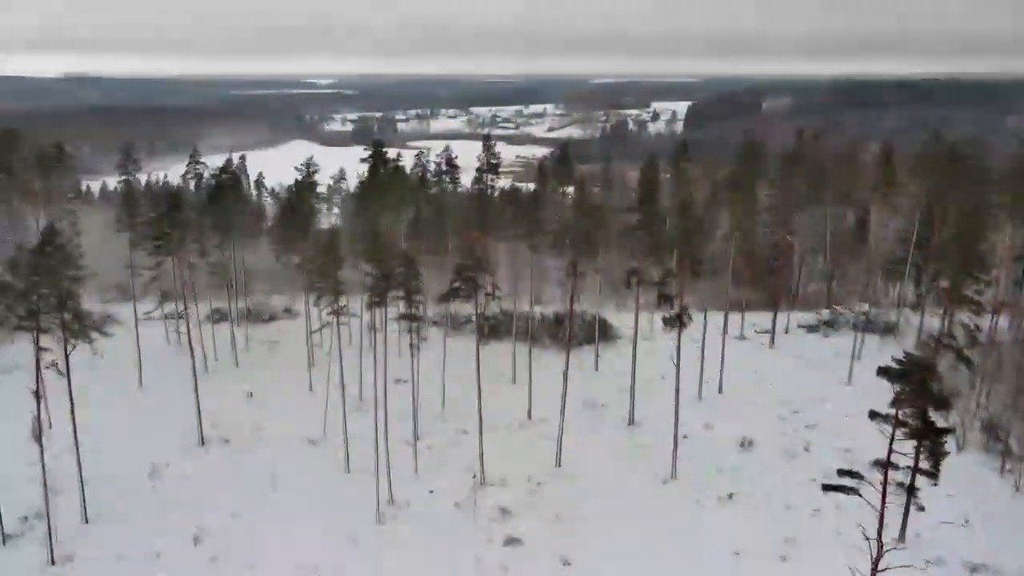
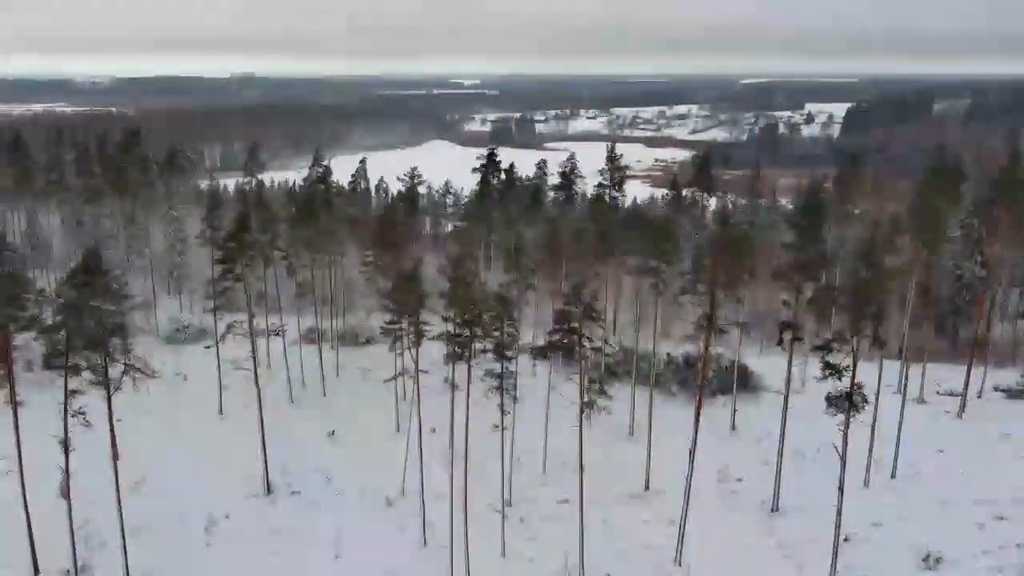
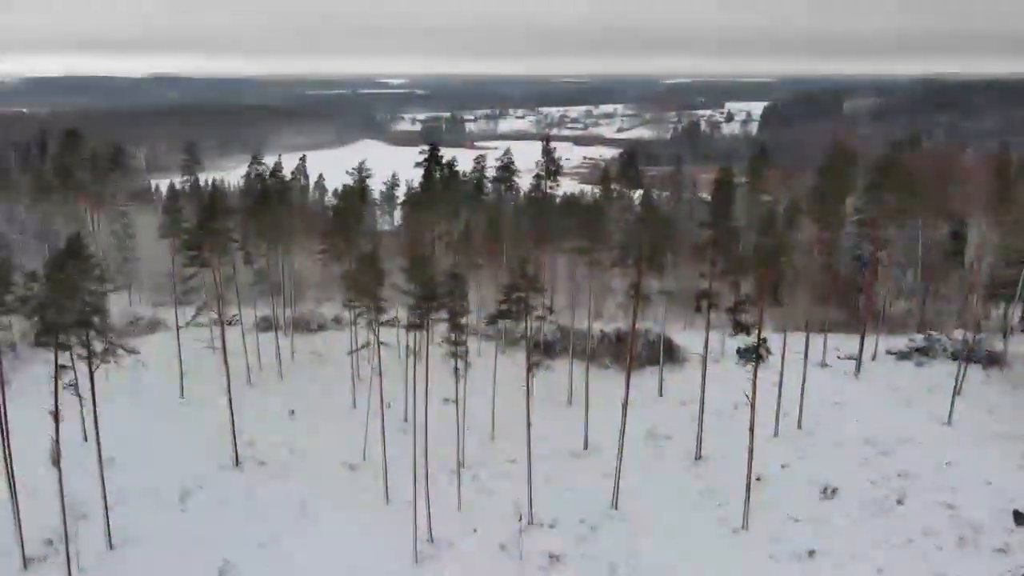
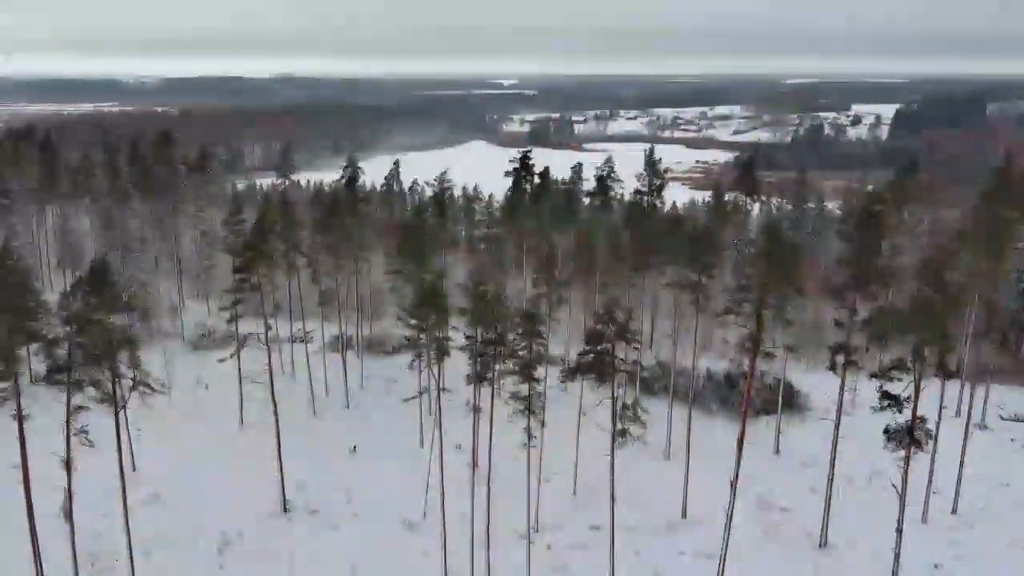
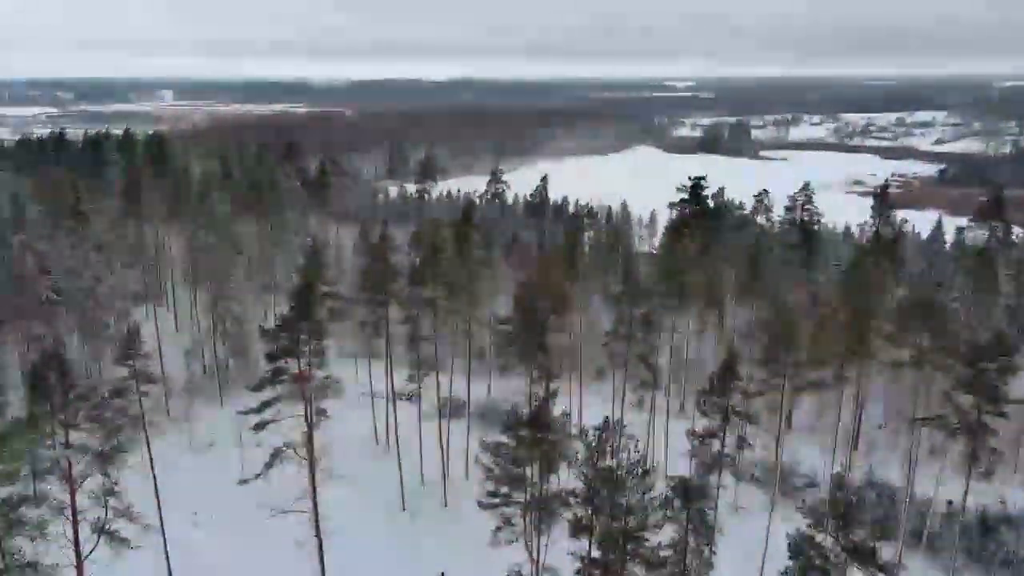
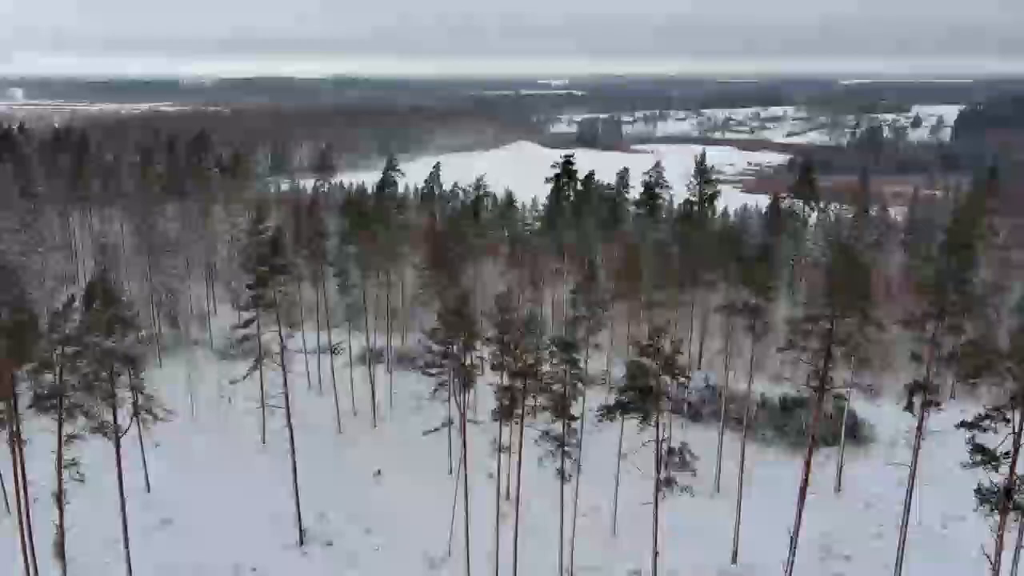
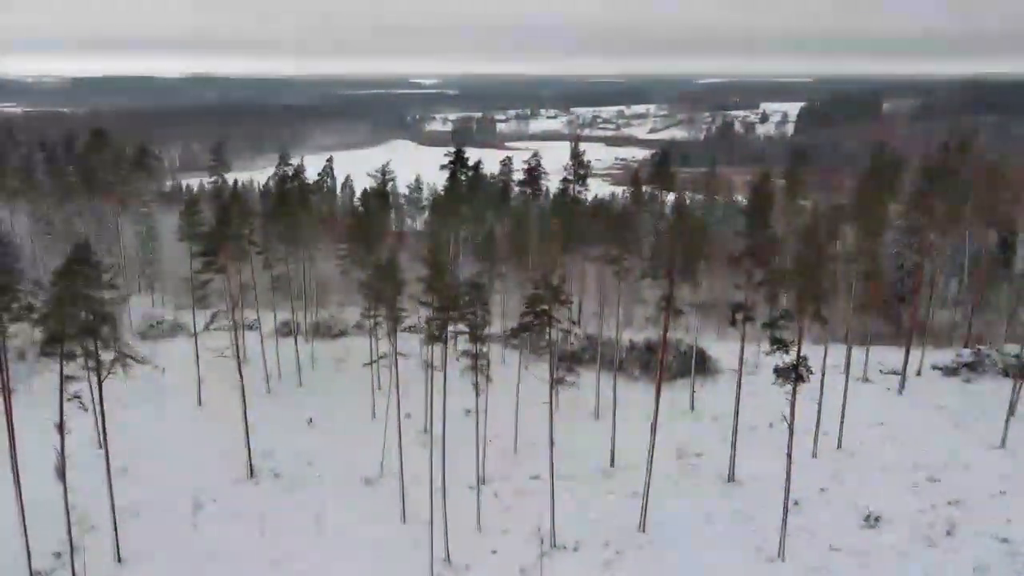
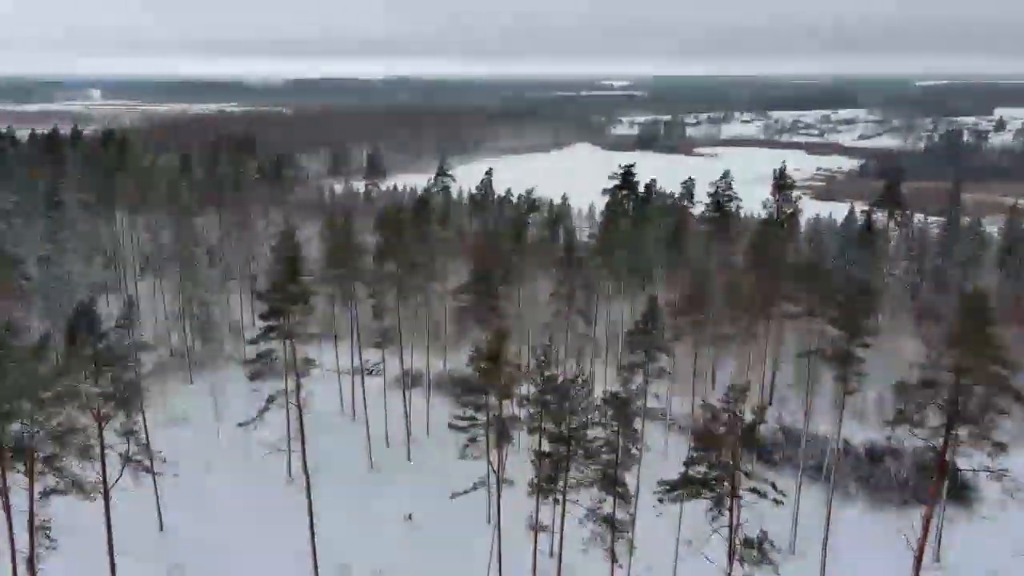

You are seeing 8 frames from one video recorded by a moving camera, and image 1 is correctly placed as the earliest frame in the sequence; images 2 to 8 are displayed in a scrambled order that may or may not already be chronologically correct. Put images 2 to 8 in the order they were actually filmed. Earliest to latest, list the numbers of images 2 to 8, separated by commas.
3, 7, 2, 4, 6, 8, 5
